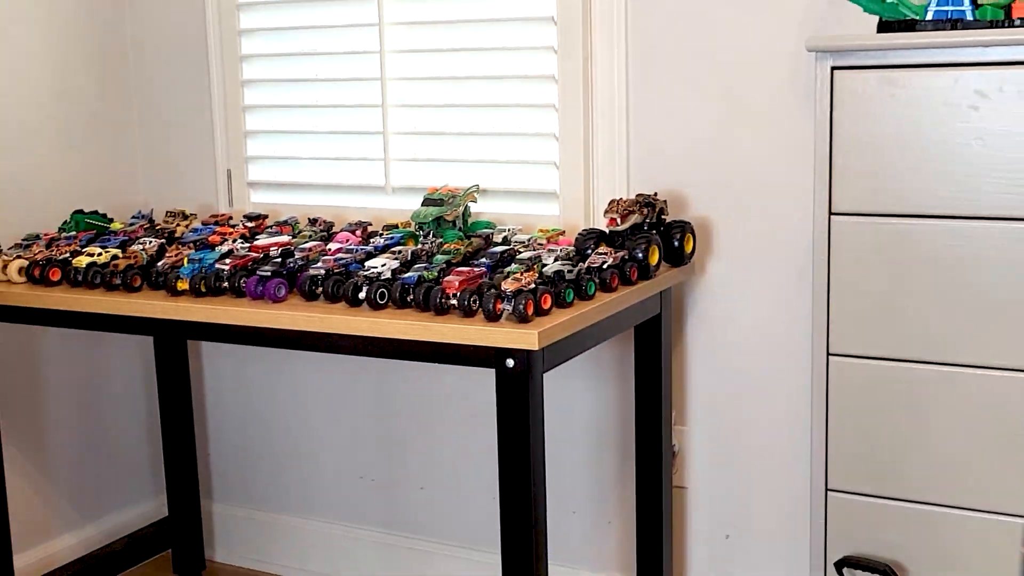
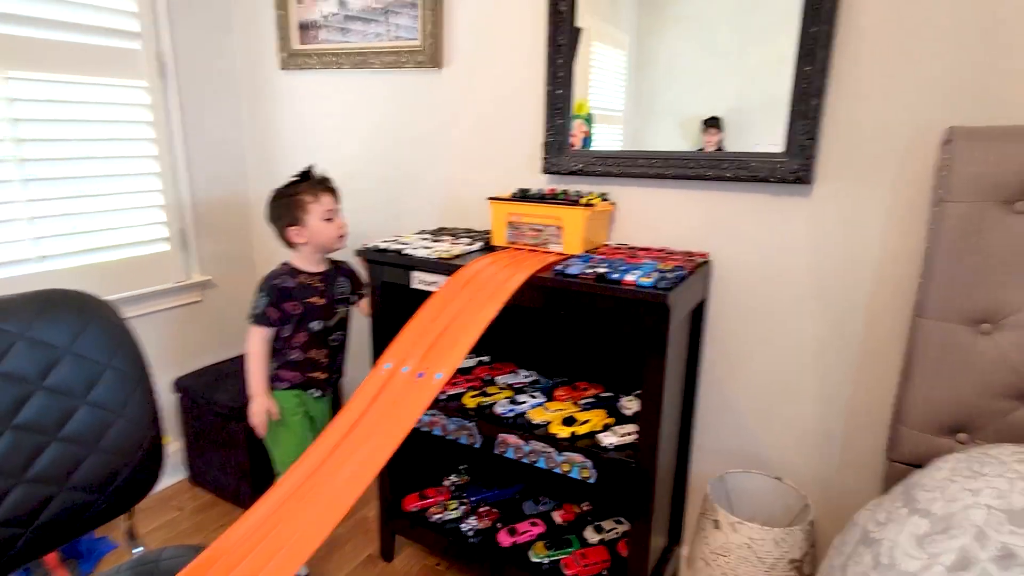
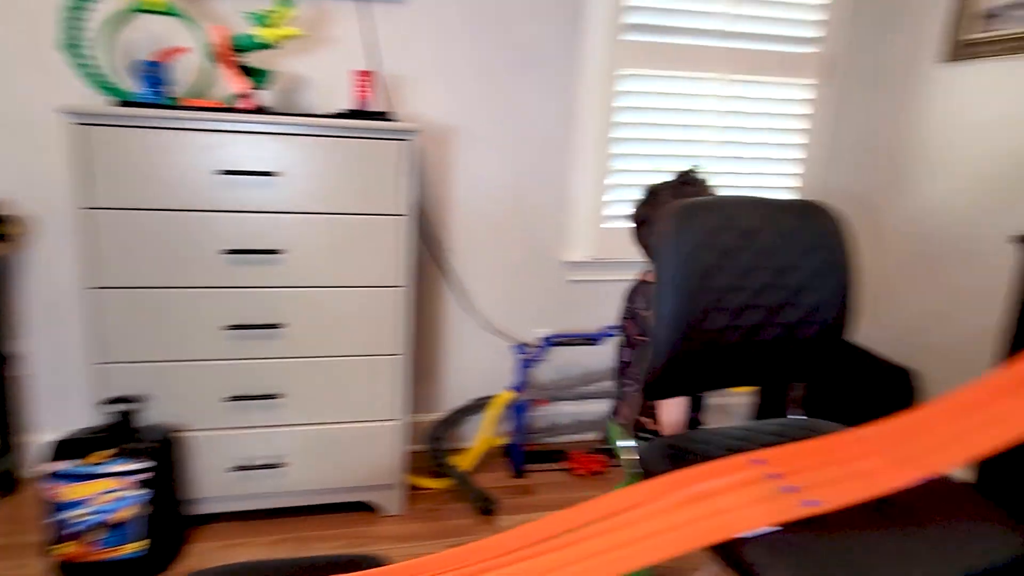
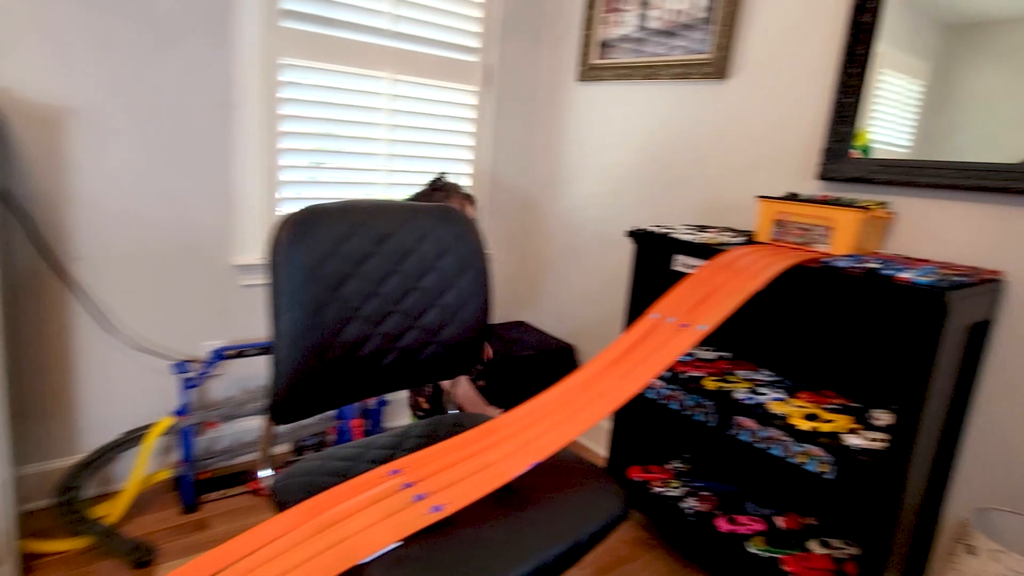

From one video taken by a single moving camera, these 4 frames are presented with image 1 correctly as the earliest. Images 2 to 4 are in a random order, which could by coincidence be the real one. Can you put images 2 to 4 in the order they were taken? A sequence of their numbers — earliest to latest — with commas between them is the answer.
3, 4, 2
